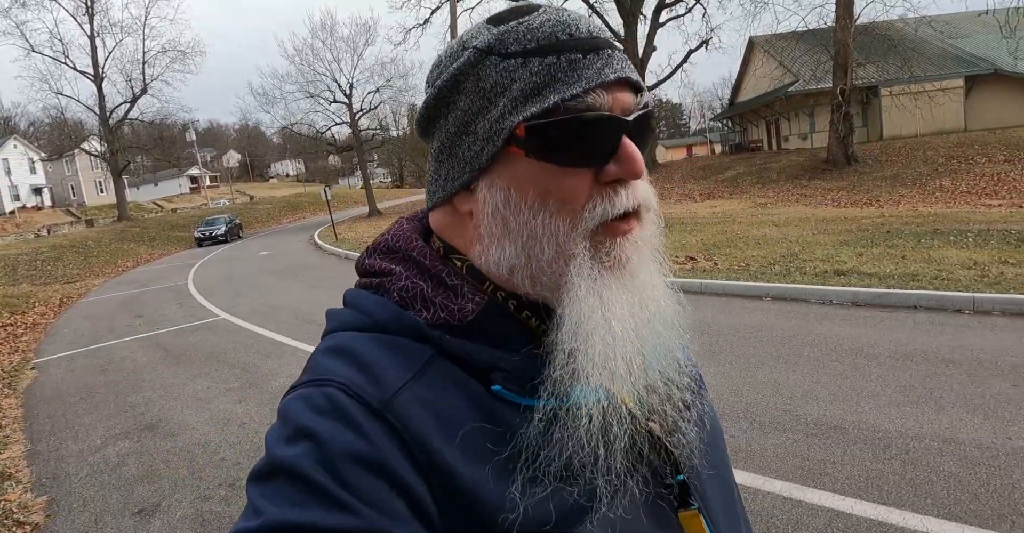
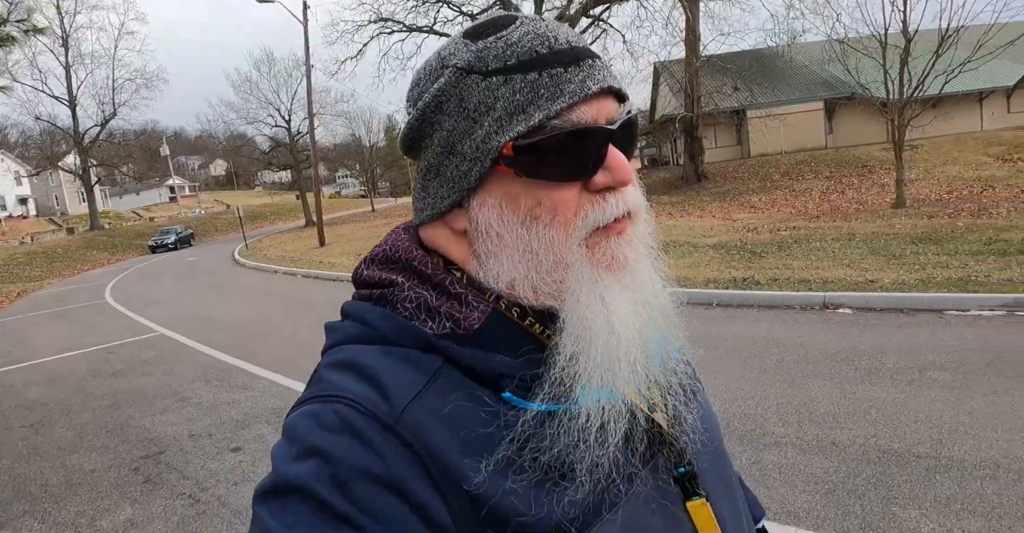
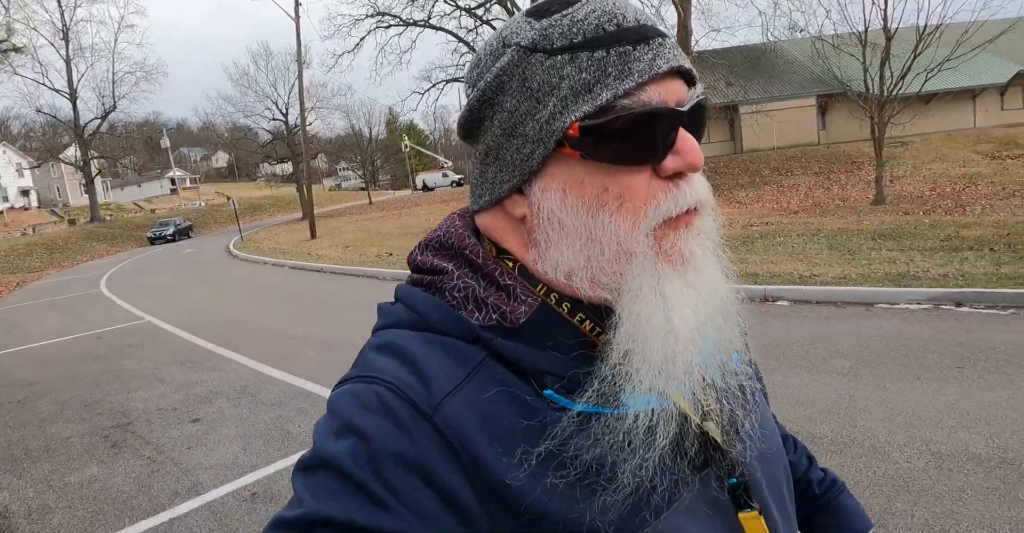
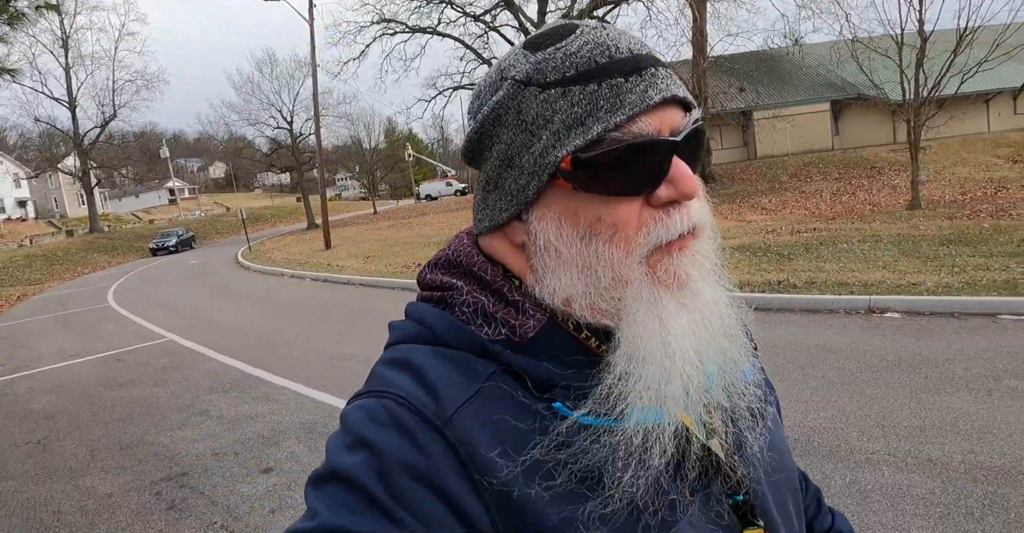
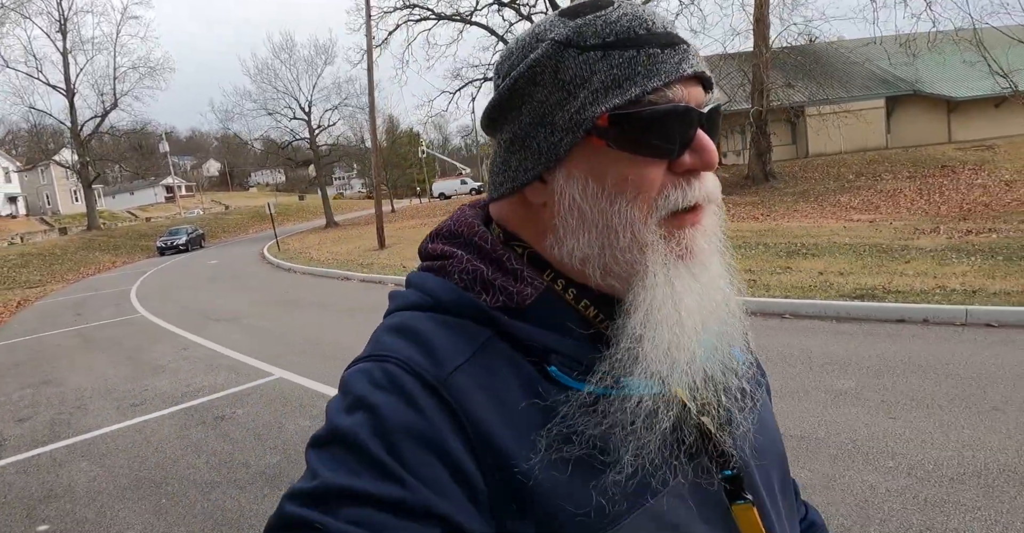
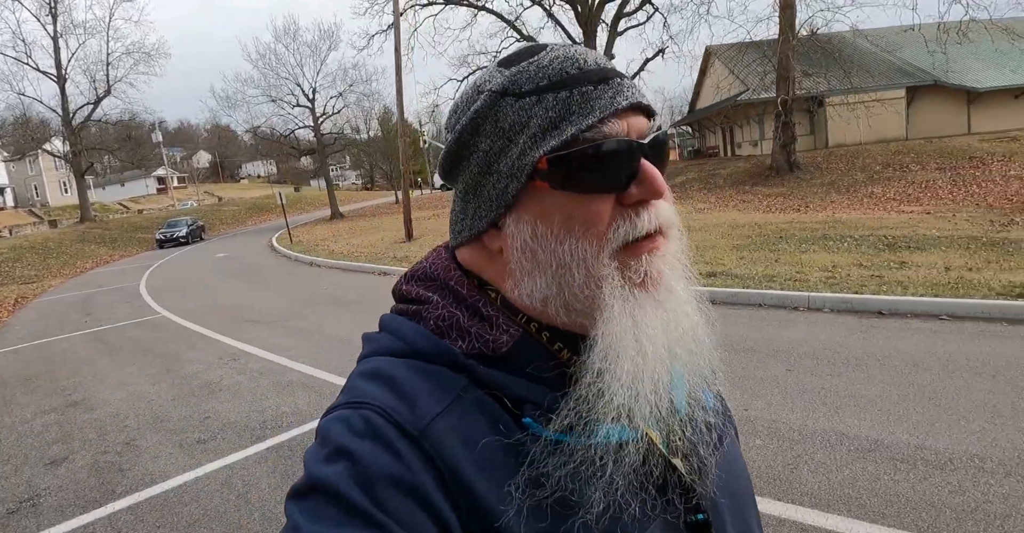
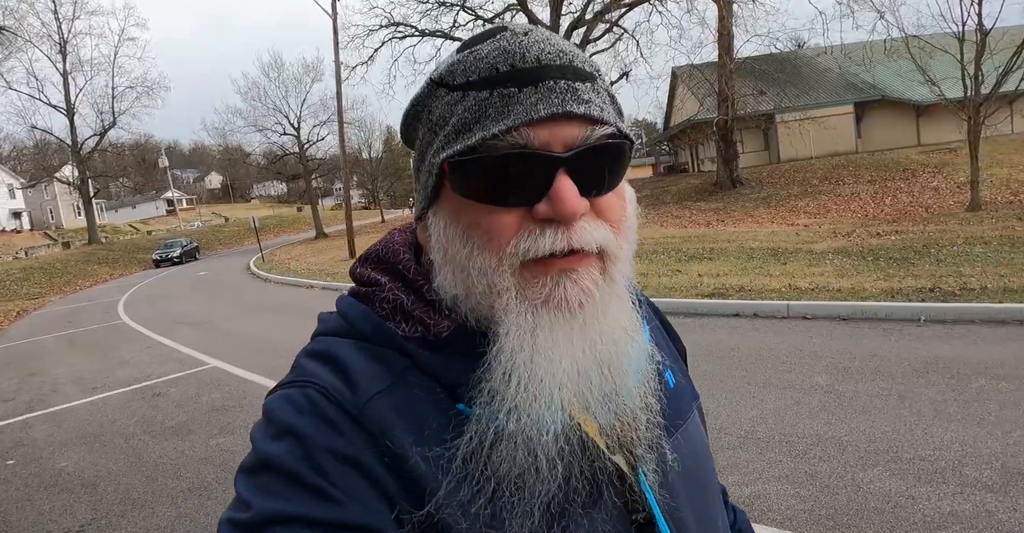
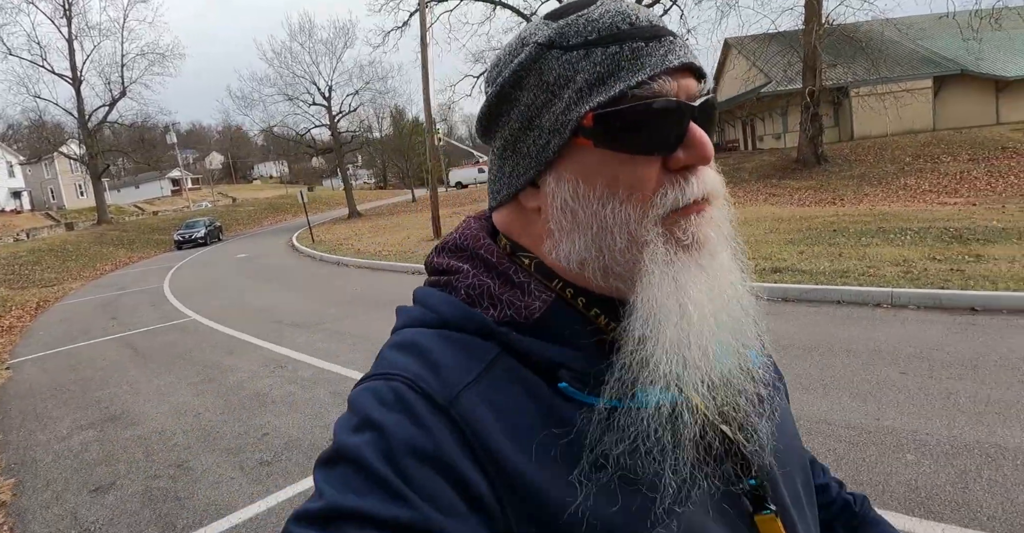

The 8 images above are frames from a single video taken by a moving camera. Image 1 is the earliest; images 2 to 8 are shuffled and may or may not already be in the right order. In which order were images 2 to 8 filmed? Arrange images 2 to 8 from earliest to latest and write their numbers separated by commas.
8, 6, 5, 7, 4, 2, 3
